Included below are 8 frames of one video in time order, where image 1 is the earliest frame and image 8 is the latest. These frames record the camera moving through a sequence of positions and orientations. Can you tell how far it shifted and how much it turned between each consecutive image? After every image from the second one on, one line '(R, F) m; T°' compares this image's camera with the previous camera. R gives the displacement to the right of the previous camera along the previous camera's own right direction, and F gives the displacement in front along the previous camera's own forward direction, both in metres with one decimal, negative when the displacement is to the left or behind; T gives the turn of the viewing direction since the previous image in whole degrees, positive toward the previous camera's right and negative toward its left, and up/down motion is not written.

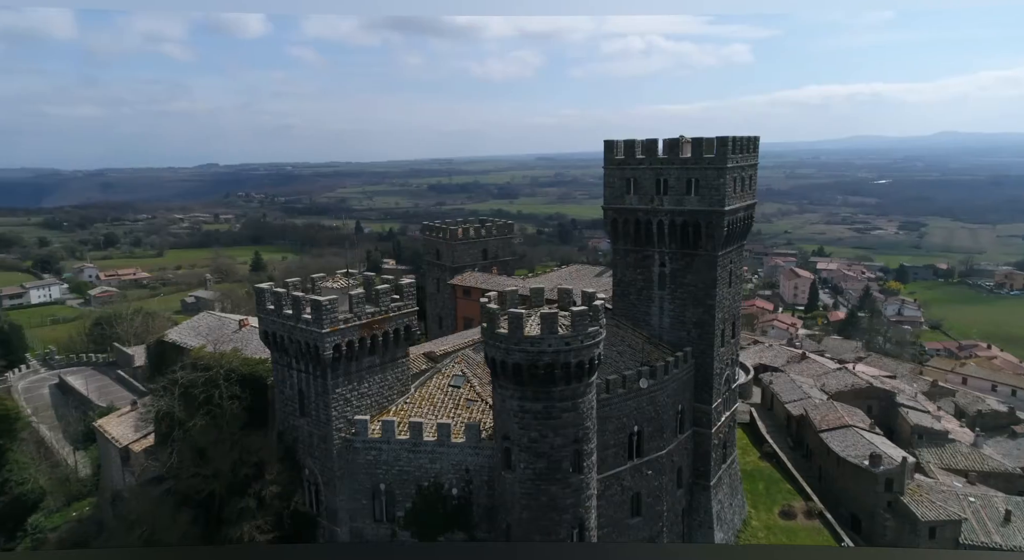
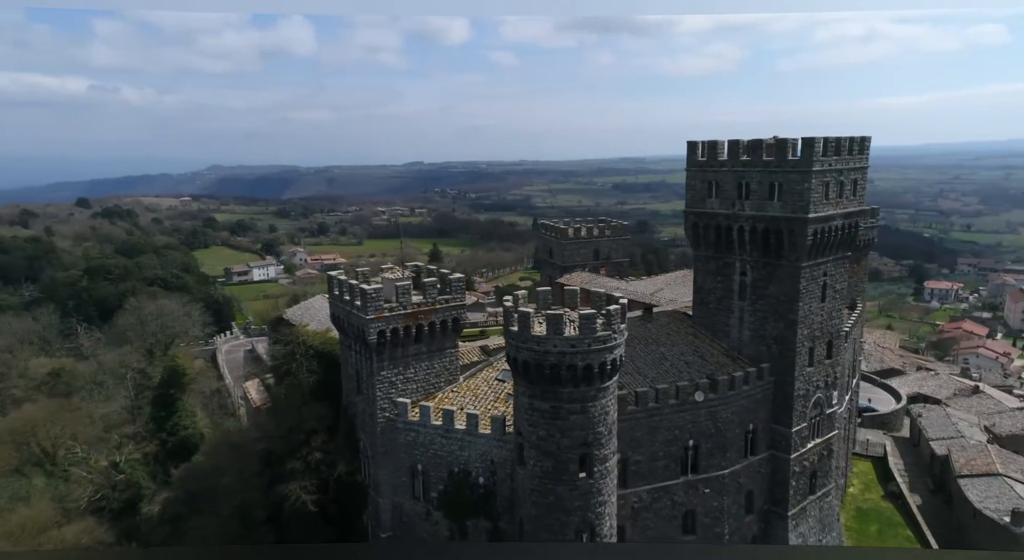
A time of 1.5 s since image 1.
(+2.3, +0.1) m; -17°
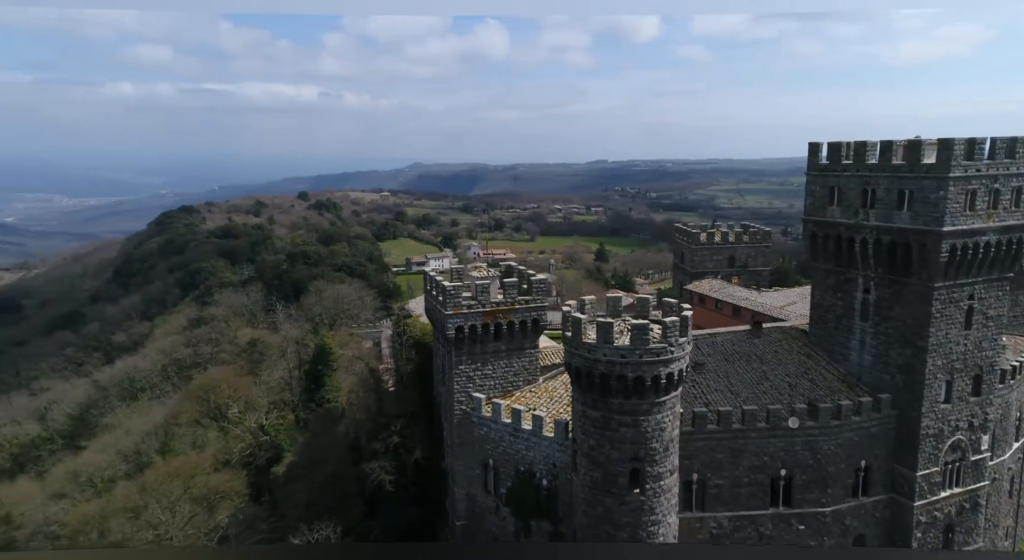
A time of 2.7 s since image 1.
(+1.6, +0.2) m; -16°
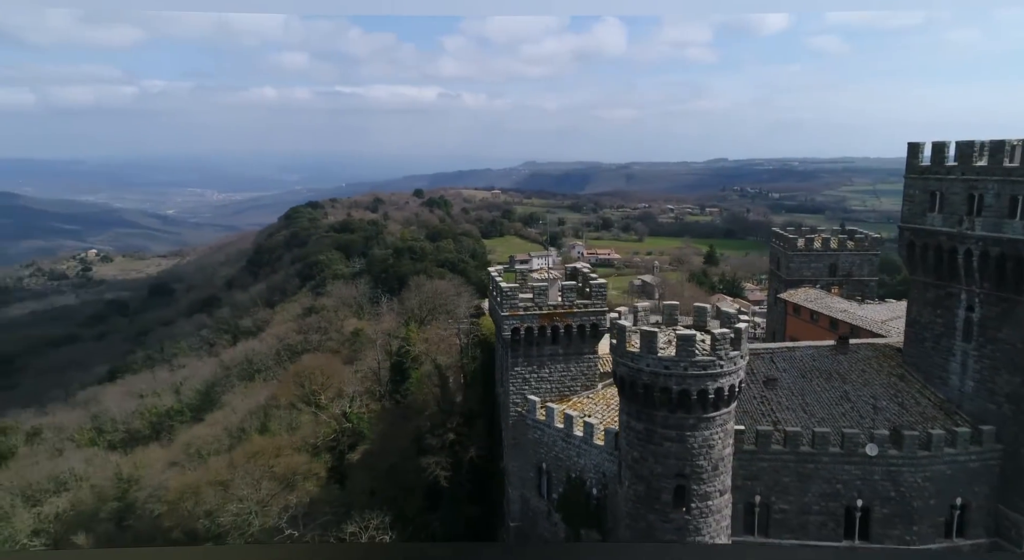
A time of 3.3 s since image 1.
(+0.8, +0.2) m; -10°
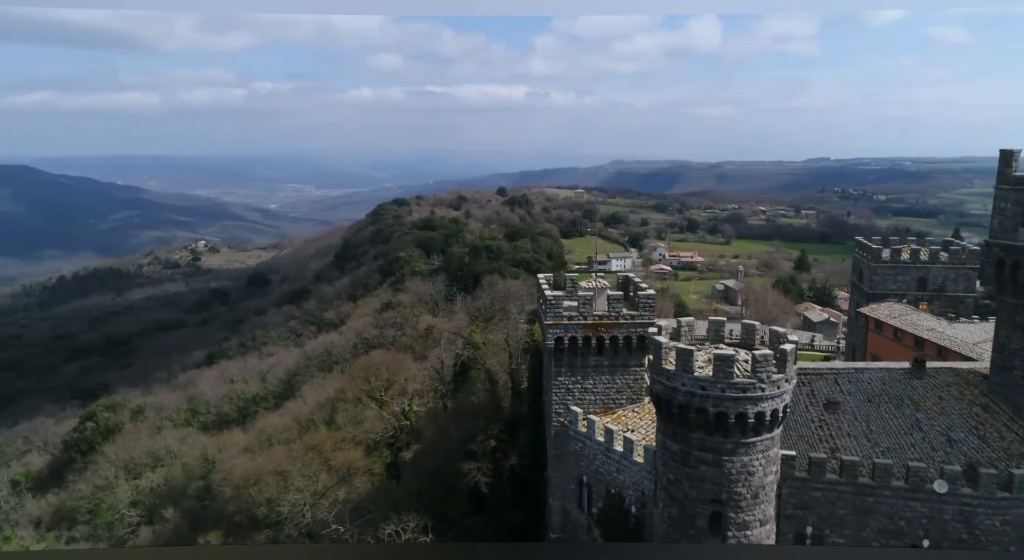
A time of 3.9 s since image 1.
(+0.6, +0.2) m; -7°
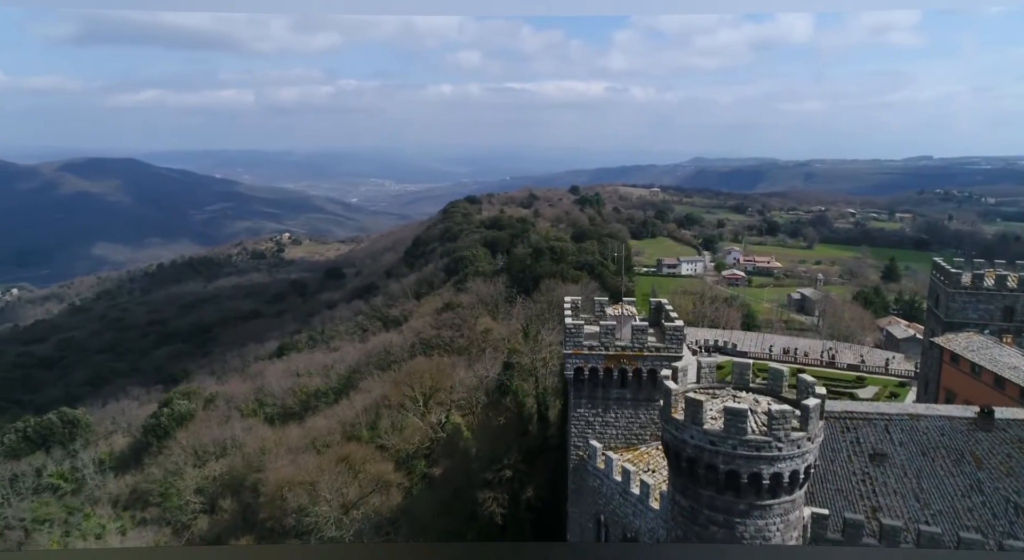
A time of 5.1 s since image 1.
(+0.8, +0.5) m; -7°
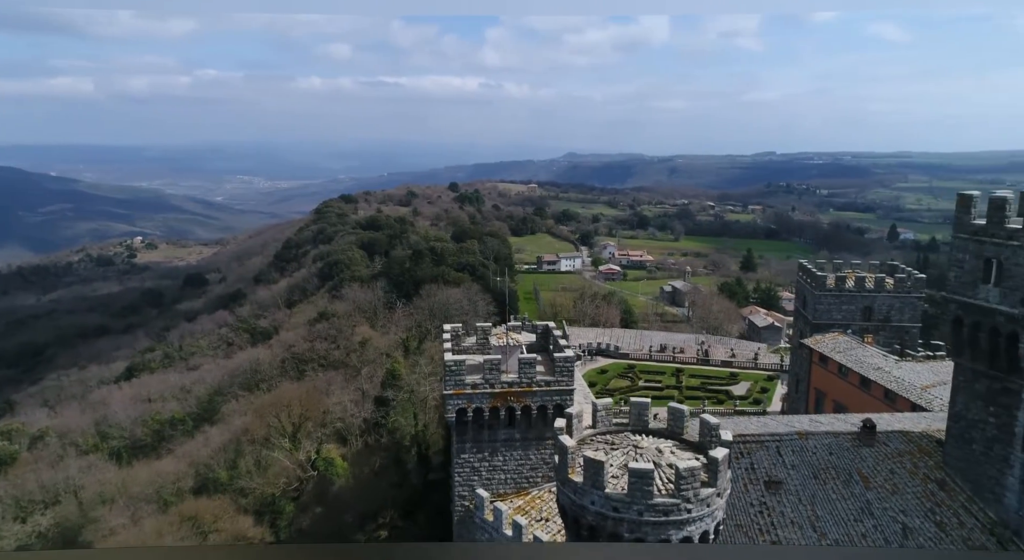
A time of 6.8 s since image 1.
(+0.1, +1.0) m; +10°
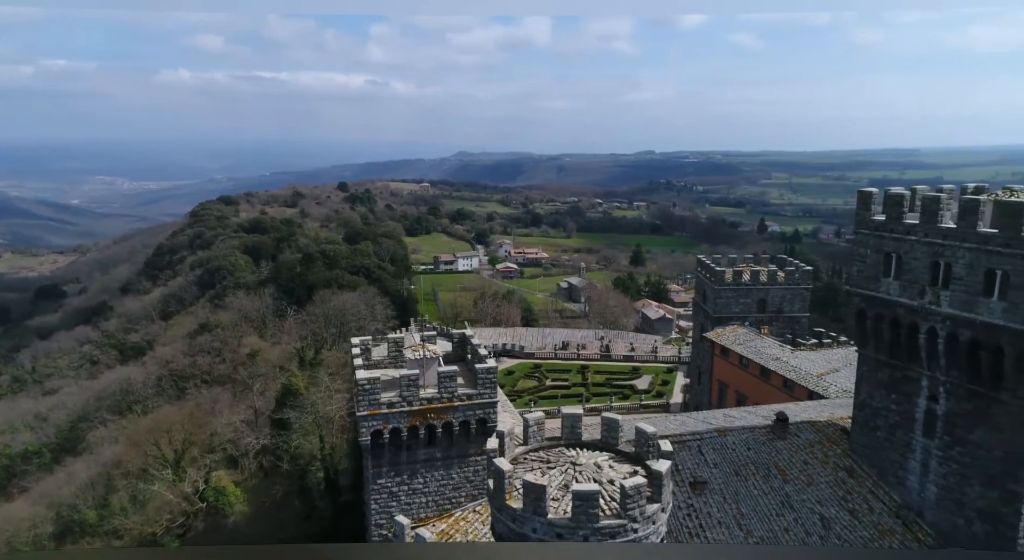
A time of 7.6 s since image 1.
(-0.2, +0.5) m; +9°
